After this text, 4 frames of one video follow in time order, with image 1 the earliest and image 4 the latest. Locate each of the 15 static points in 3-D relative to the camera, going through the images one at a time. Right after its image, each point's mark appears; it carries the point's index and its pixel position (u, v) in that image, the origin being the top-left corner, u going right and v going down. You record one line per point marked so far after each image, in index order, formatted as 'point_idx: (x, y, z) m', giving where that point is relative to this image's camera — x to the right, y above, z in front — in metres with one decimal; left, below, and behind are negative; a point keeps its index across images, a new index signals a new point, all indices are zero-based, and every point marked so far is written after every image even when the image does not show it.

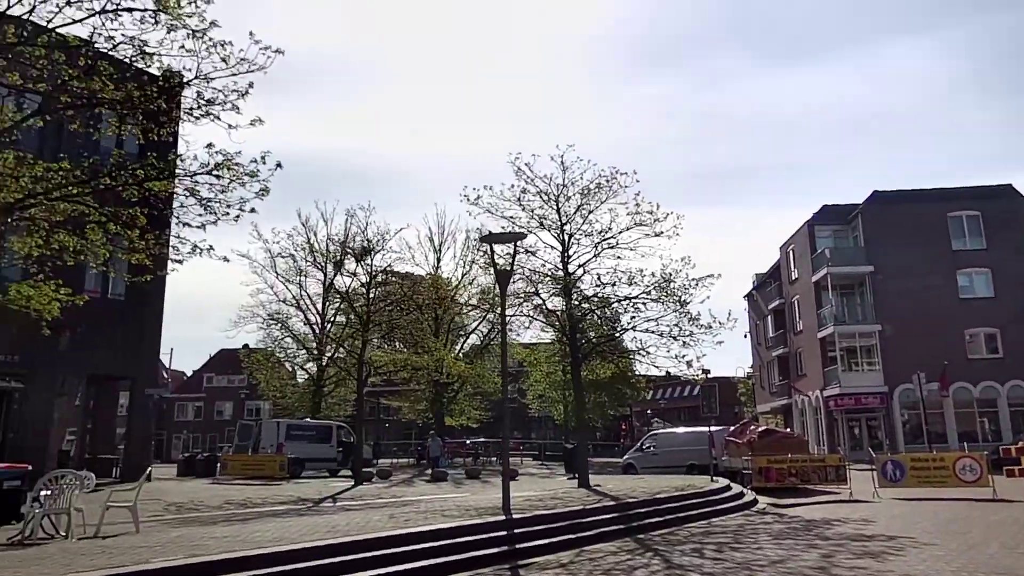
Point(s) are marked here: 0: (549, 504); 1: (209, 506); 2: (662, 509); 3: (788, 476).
0: (+0.6, -4.0, +14.0) m
1: (-7.0, -5.1, +17.6) m
2: (+2.7, -4.1, +14.0) m
3: (+6.6, -4.5, +18.2) m
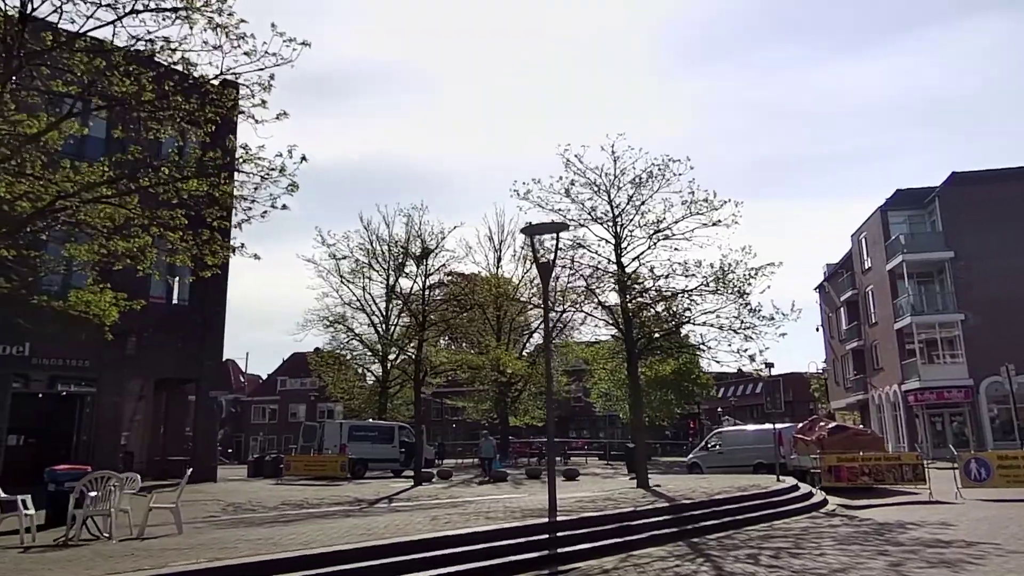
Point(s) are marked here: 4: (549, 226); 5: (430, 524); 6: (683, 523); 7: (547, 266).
0: (+1.5, -3.8, +13.5) m
1: (-5.8, -5.1, +17.8) m
2: (+3.6, -3.9, +13.3) m
3: (+7.8, -4.2, +17.1) m
4: (+0.6, +1.1, +13.0) m
5: (-1.3, -3.5, +11.4) m
6: (+2.7, -3.8, +12.4) m
7: (+0.6, +0.4, +13.0) m
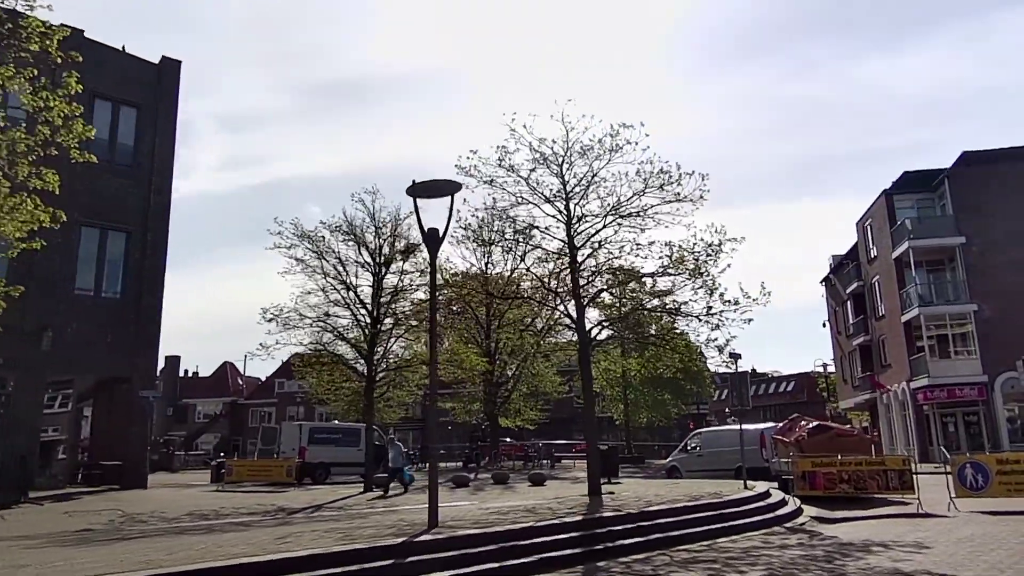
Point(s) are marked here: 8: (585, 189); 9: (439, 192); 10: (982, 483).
0: (-0.1, -3.4, +11.3) m
1: (-7.2, -4.8, +15.8) m
2: (+2.0, -3.5, +11.0) m
3: (+6.3, -3.8, +14.7) m
4: (-1.0, +1.5, +10.8) m
5: (-2.9, -3.1, +9.3) m
6: (+1.1, -3.4, +10.1) m
7: (-1.1, +0.8, +10.9) m
8: (+1.8, +2.4, +18.2) m
9: (-1.0, +1.3, +10.8) m
10: (+8.3, -3.4, +13.4) m
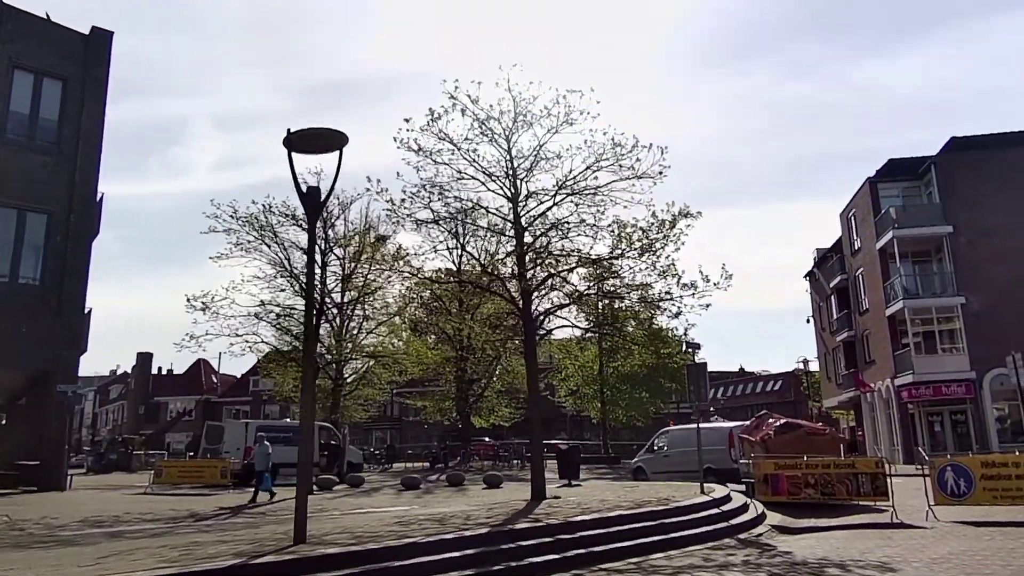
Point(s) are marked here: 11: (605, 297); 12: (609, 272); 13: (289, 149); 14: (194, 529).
0: (-1.4, -3.1, +9.6) m
1: (-8.5, -4.4, +14.0) m
2: (+0.7, -3.1, +9.3) m
3: (+5.0, -3.4, +13.1) m
4: (-2.3, +1.9, +9.1) m
5: (-4.2, -2.8, +7.6) m
6: (-0.2, -3.0, +8.4) m
7: (-2.3, +1.1, +9.2) m
8: (+0.4, +2.7, +16.6) m
9: (-2.3, +1.7, +9.1) m
10: (+7.0, -3.1, +11.8) m
11: (+2.1, -0.2, +18.9) m
12: (+2.5, +0.4, +18.6) m
13: (-2.7, +1.7, +9.1) m
14: (-5.0, -3.8, +11.9) m
